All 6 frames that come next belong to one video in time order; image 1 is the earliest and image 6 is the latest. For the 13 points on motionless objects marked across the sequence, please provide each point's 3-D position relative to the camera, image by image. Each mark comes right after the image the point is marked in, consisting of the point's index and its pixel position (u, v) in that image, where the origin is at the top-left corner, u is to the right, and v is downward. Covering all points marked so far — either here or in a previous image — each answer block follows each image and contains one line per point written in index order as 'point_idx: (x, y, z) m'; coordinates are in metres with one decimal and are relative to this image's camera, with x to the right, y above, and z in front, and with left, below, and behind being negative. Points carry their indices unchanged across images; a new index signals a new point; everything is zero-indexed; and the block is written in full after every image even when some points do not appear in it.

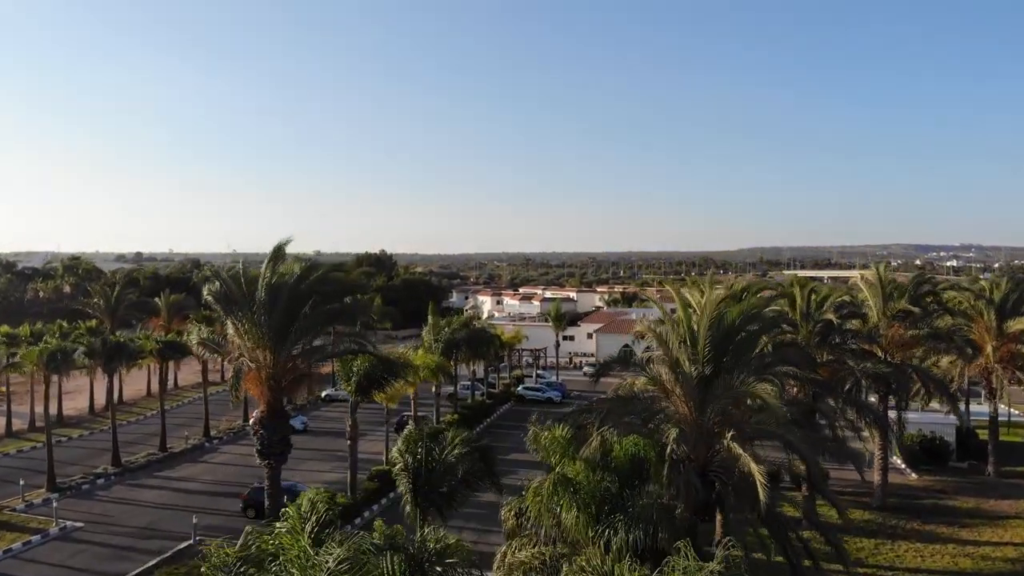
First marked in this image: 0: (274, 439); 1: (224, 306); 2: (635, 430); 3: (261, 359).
0: (-4.4, -2.8, +12.9) m
1: (-5.7, -0.4, +13.4) m
2: (+1.9, -2.3, +10.8) m
3: (-4.8, -1.5, +13.2) m
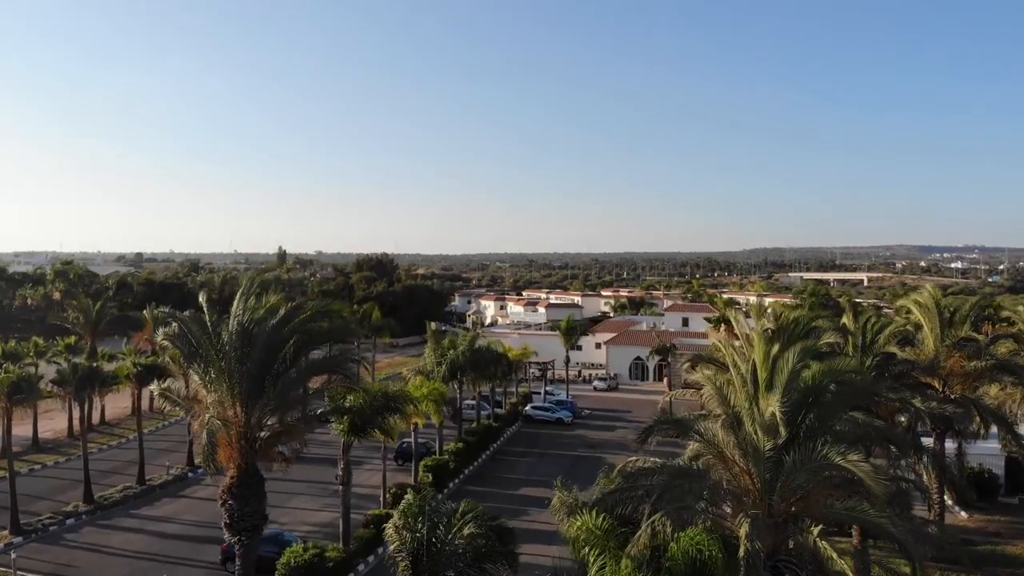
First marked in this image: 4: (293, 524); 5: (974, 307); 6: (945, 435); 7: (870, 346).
0: (-4.1, -3.4, +10.7) m
1: (-5.3, -1.1, +11.3) m
2: (+2.3, -2.9, +8.6) m
3: (-4.5, -2.1, +11.0) m
4: (-6.2, -6.7, +19.7) m
5: (+12.3, -0.5, +18.5) m
6: (+11.5, -3.9, +18.4) m
7: (+8.5, -1.4, +16.3) m
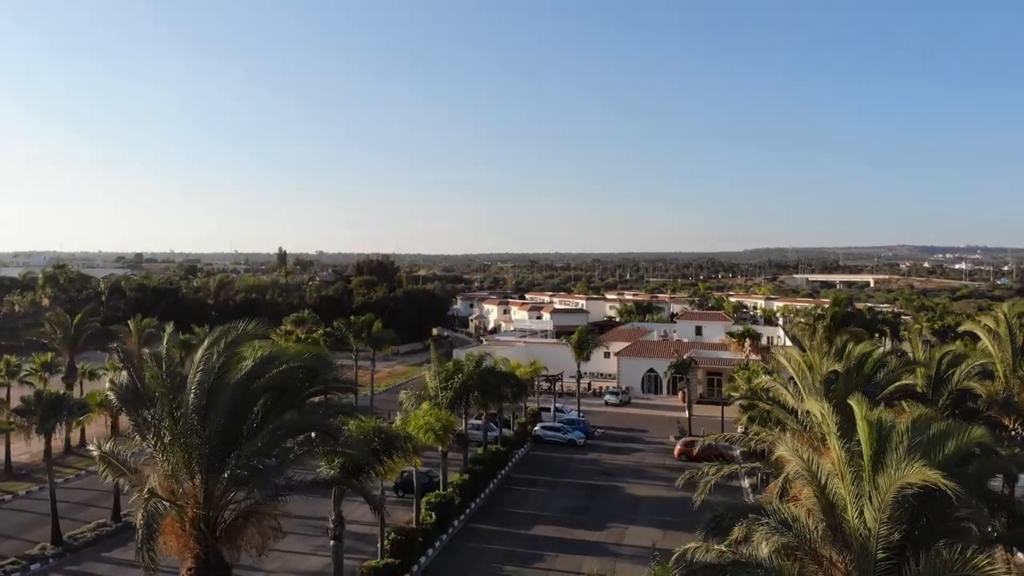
0: (-3.8, -4.0, +8.6) m
1: (-5.0, -1.6, +9.1) m
2: (+2.6, -3.4, +6.4) m
3: (-4.1, -2.6, +8.9) m
4: (-5.9, -7.3, +17.6) m
5: (+12.7, -1.0, +16.3) m
6: (+11.9, -4.4, +16.2) m
7: (+8.8, -1.9, +14.1) m
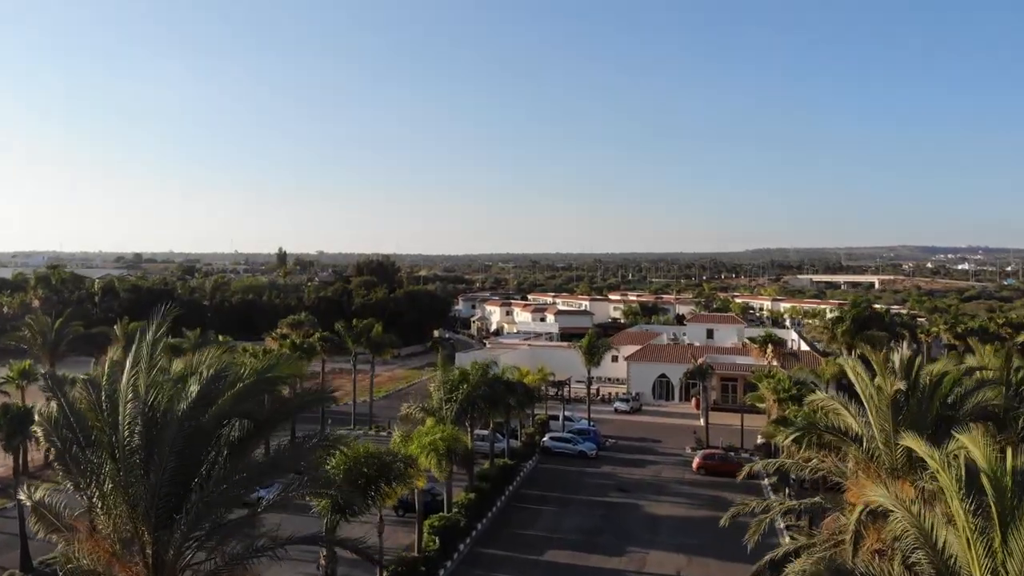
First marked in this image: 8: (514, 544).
0: (-3.5, -4.1, +6.8) m
1: (-4.7, -1.7, +7.4) m
2: (+2.9, -3.5, +4.7) m
3: (-3.8, -2.7, +7.2) m
4: (-5.6, -7.4, +15.8) m
5: (+13.0, -1.1, +14.5) m
6: (+12.2, -4.5, +14.5) m
7: (+9.1, -2.0, +12.4) m
8: (0.0, -7.3, +19.9) m
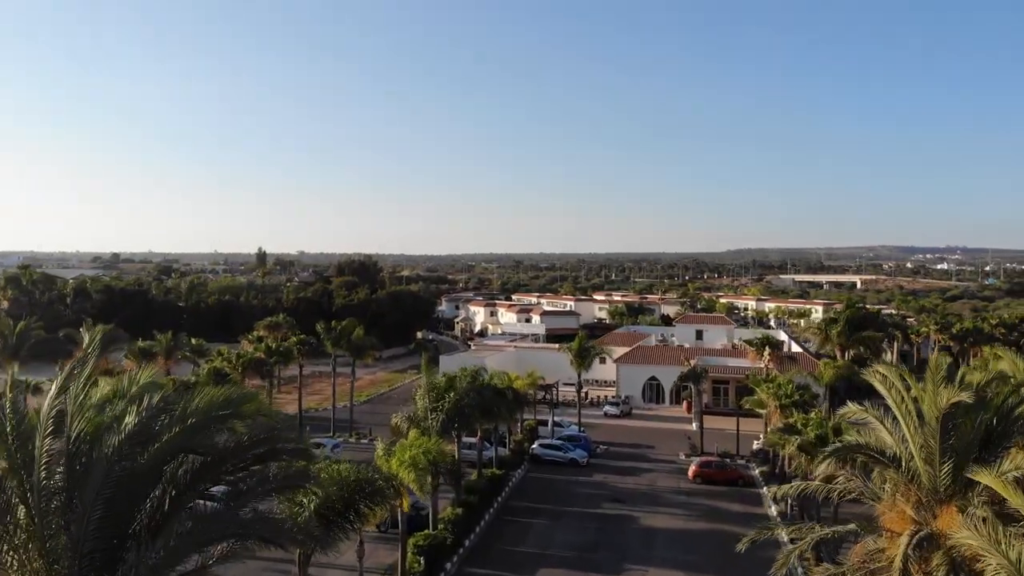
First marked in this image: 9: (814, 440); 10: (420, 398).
0: (-3.4, -4.1, +5.5) m
1: (-4.7, -1.7, +6.0) m
2: (+3.0, -3.5, +3.5) m
3: (-3.8, -2.7, +5.8) m
4: (-5.7, -7.4, +14.4) m
5: (+12.8, -1.1, +13.6) m
6: (+12.0, -4.5, +13.5) m
7: (+9.0, -2.0, +11.3) m
8: (-0.3, -7.3, +18.6) m
9: (+6.9, -3.5, +15.8) m
10: (-2.6, -3.1, +19.5) m
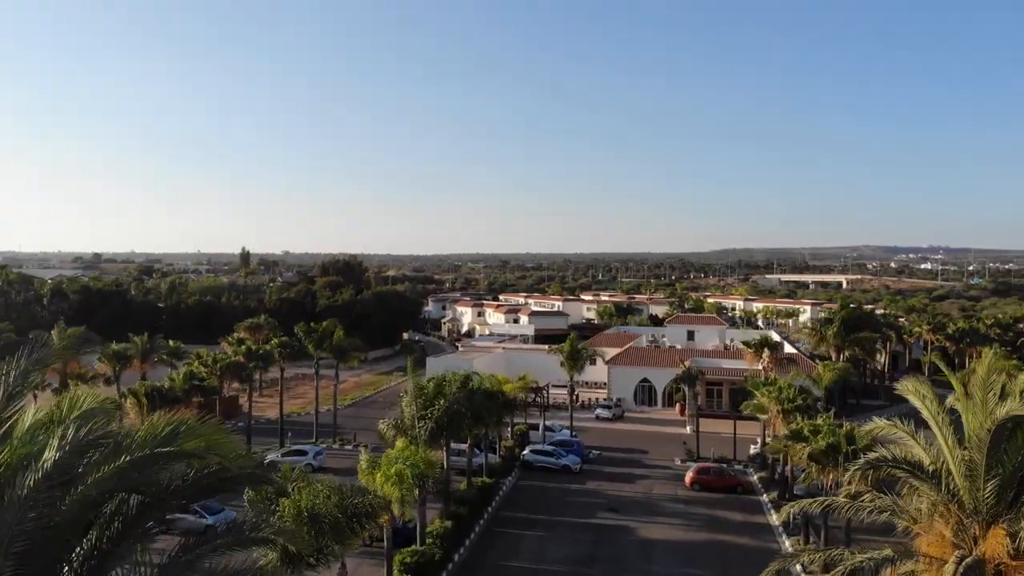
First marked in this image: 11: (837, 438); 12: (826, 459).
0: (-3.4, -4.1, +4.3) m
1: (-4.6, -1.7, +4.9) m
2: (+3.1, -3.5, +2.5) m
3: (-3.8, -2.8, +4.7) m
4: (-5.8, -7.4, +13.3) m
5: (+12.7, -1.1, +12.8) m
6: (+11.9, -4.5, +12.7) m
7: (+9.0, -2.0, +10.4) m
8: (-0.5, -7.3, +17.5) m
9: (+6.8, -3.5, +14.9) m
10: (-2.8, -3.1, +18.4) m
11: (+7.0, -3.3, +15.0) m
12: (+6.8, -3.7, +14.9) m
